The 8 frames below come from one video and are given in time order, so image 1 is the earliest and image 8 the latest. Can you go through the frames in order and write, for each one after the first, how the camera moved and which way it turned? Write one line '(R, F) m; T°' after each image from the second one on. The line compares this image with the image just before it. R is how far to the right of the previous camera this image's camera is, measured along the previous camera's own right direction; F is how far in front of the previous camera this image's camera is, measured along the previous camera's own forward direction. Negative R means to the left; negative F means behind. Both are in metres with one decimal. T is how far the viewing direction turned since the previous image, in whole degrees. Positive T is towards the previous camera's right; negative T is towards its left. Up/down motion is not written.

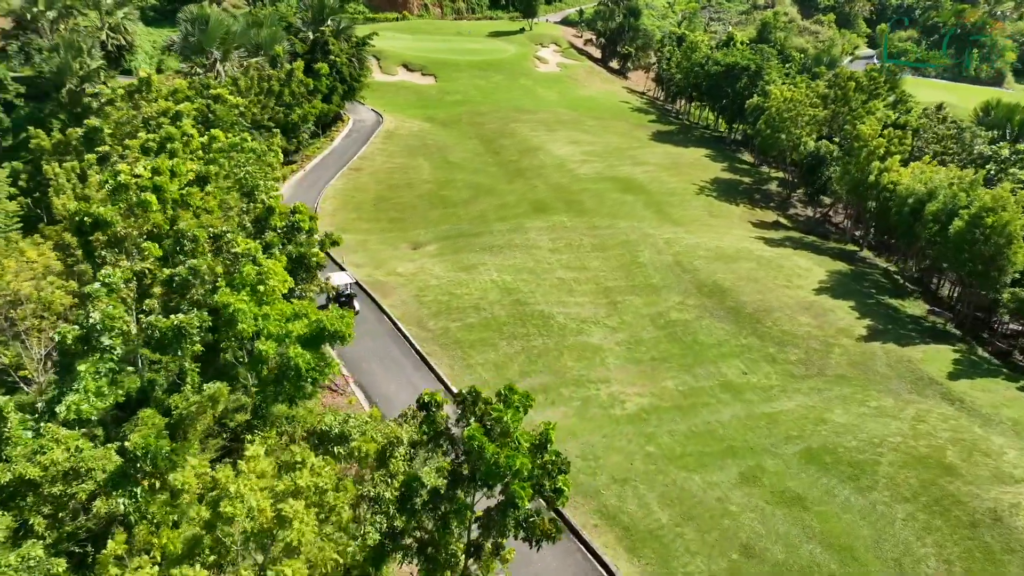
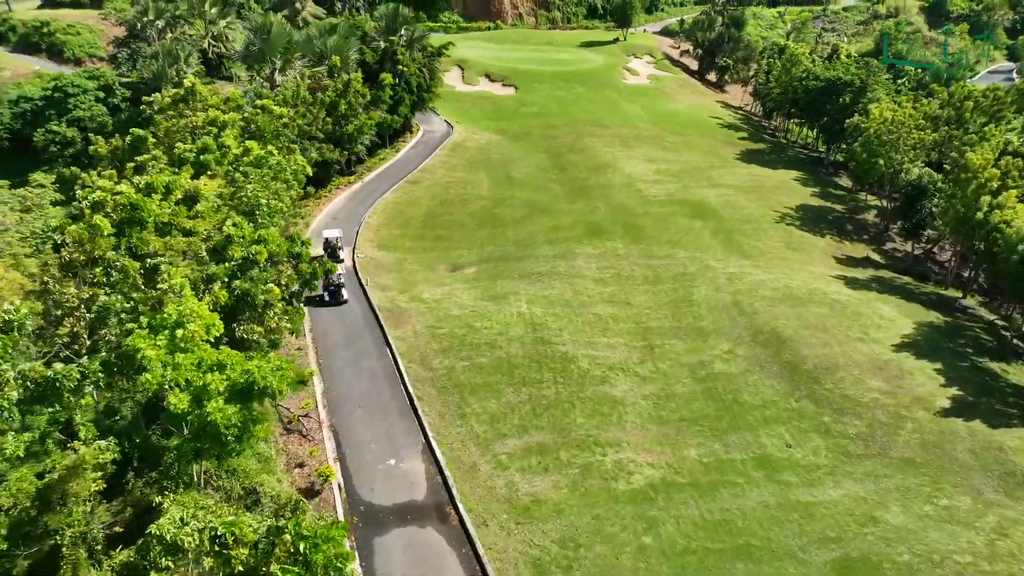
(+3.3, +3.3) m; -8°
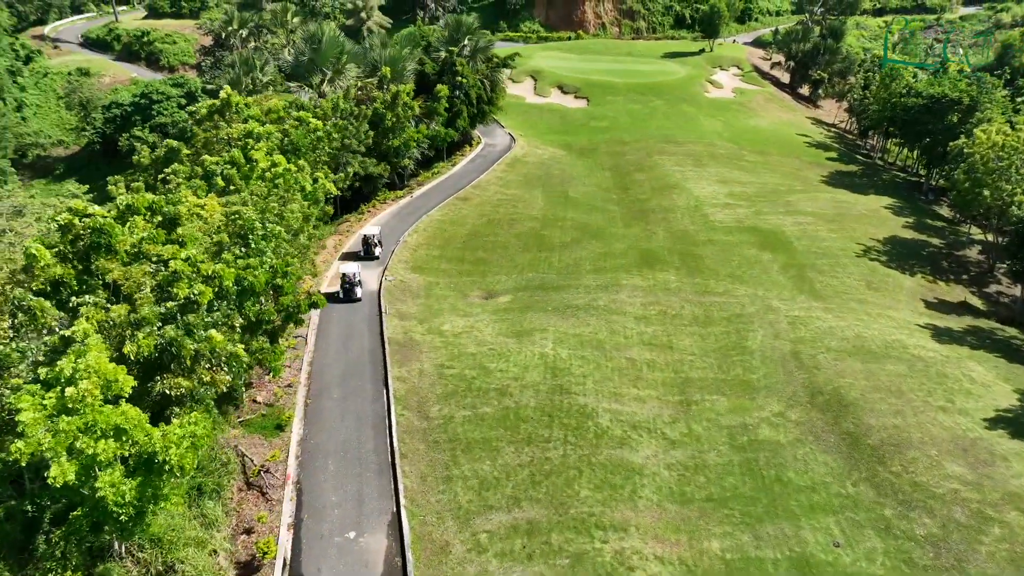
(+2.6, +3.4) m; -7°
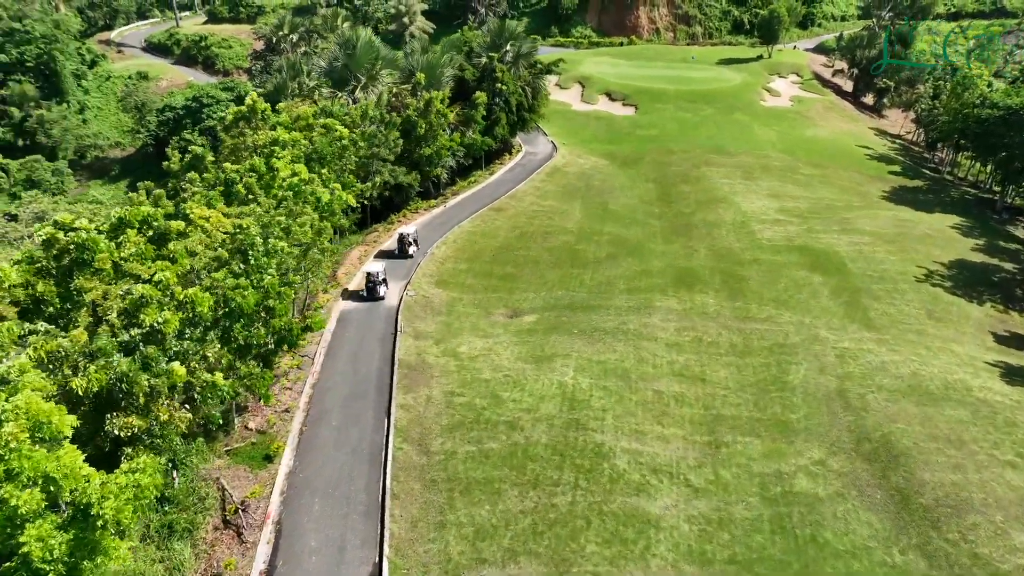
(+1.3, +2.0) m; -4°
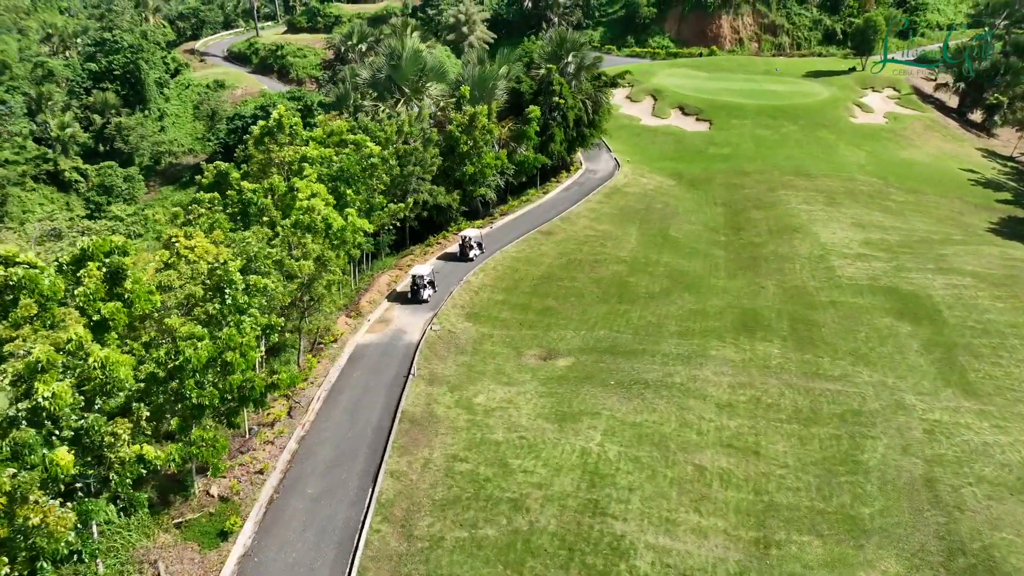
(+1.9, +3.9) m; -6°
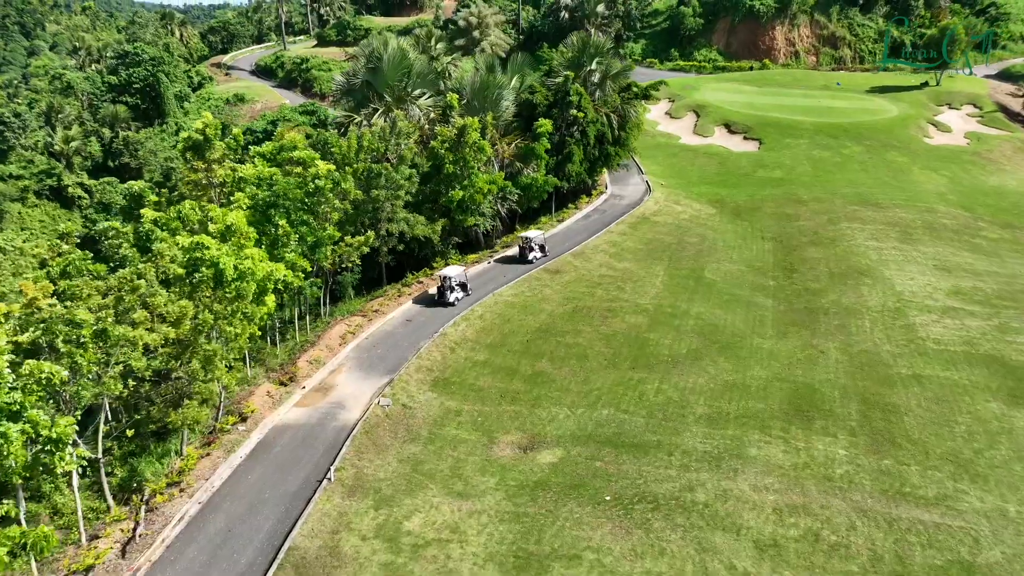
(+2.7, +8.3) m; -4°
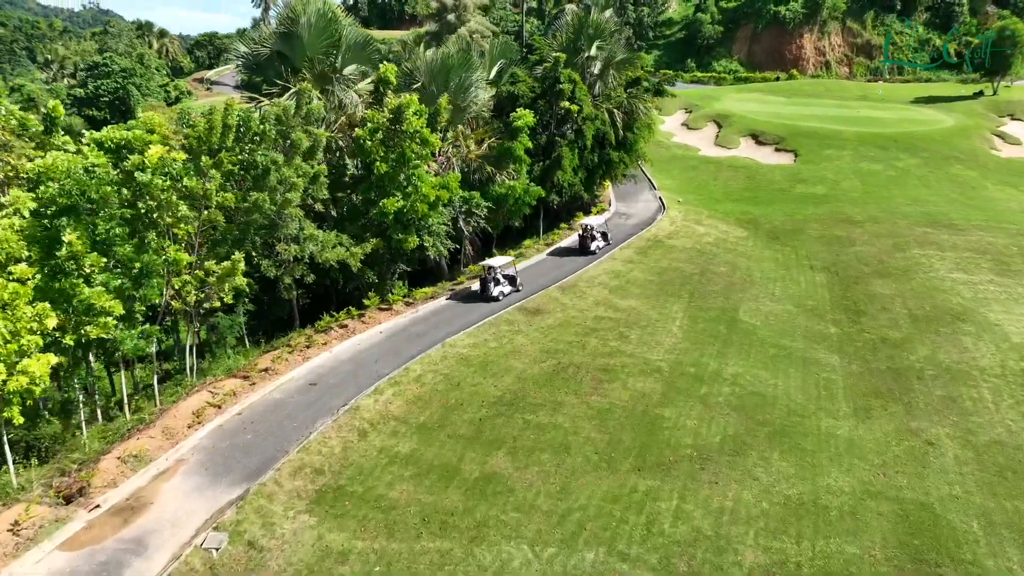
(+2.1, +10.8) m; -1°
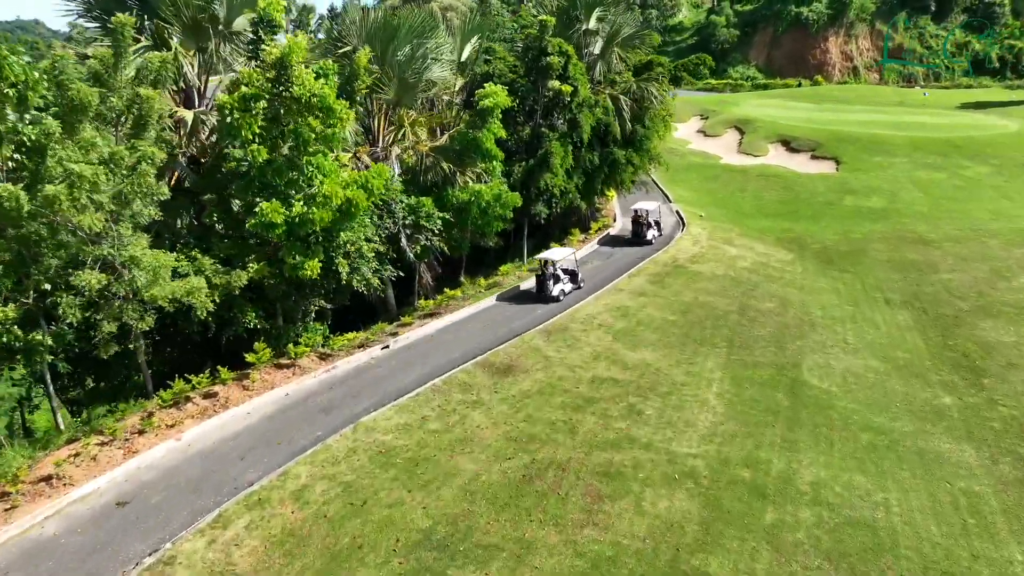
(+1.4, +9.3) m; 0°
